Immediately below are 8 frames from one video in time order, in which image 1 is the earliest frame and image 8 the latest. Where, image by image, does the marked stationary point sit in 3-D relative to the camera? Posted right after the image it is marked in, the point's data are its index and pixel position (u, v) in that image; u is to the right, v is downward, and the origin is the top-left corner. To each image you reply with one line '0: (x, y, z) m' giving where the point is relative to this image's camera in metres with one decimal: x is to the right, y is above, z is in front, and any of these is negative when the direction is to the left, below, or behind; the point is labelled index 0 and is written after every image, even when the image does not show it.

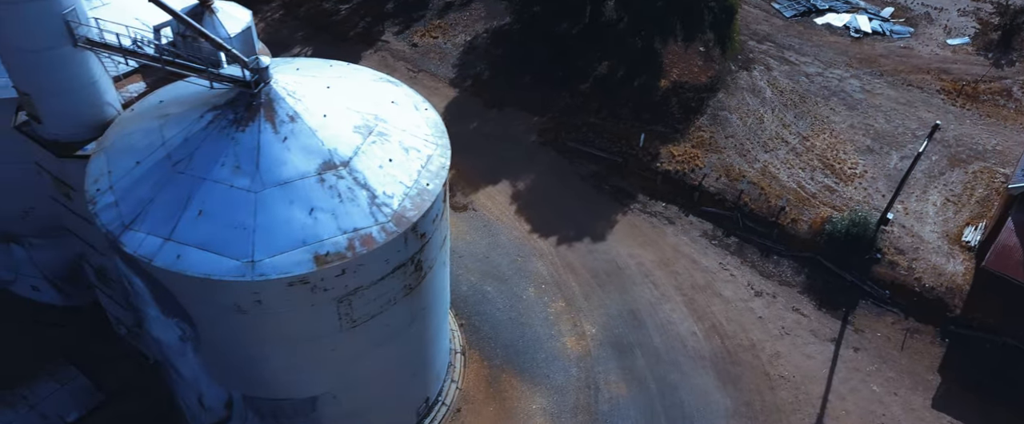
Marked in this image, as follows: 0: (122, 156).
0: (-9.9, +1.5, +19.4) m
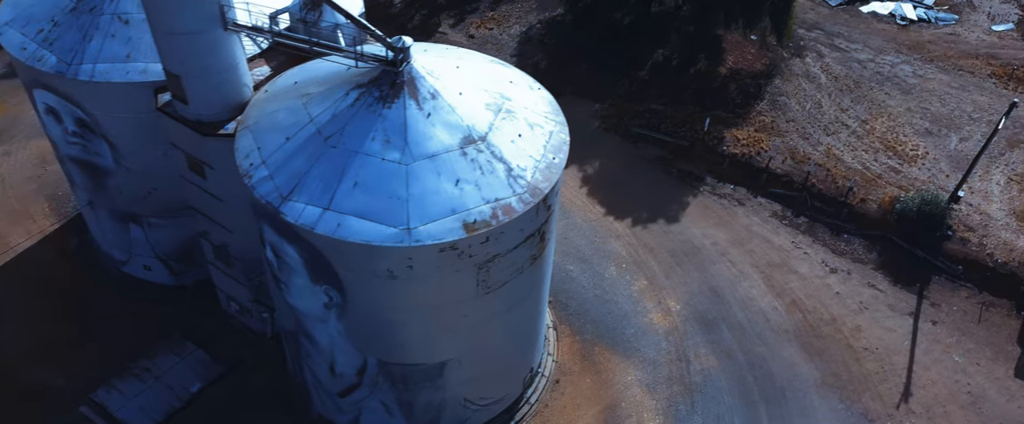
0: (-6.5, +2.2, +20.5) m
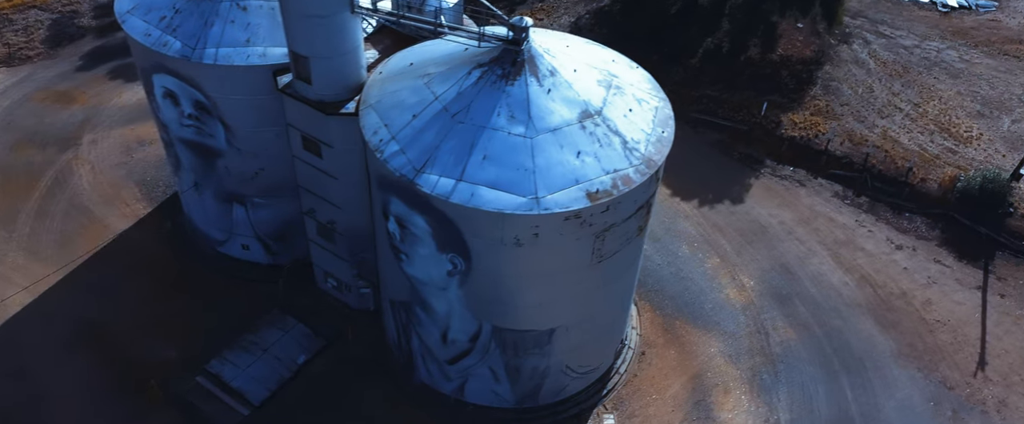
0: (-3.3, +2.9, +21.6) m
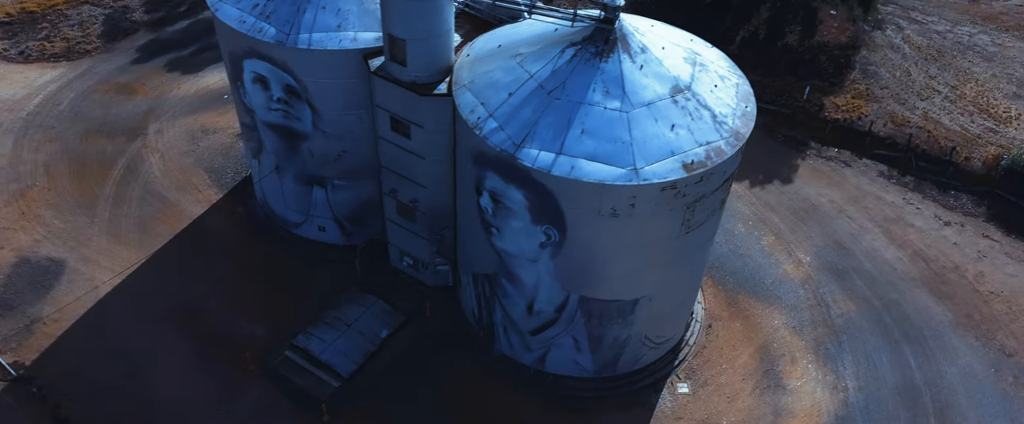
0: (-0.6, +3.7, +22.6) m
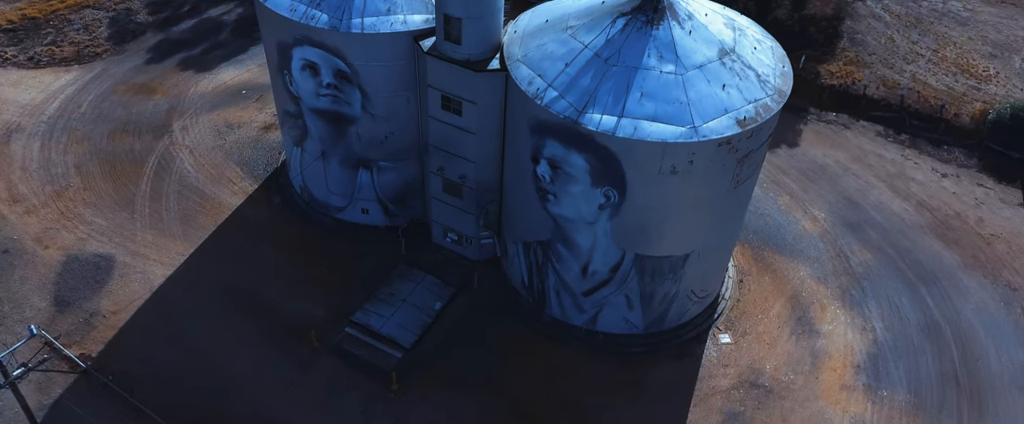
0: (+1.1, +4.8, +23.9) m
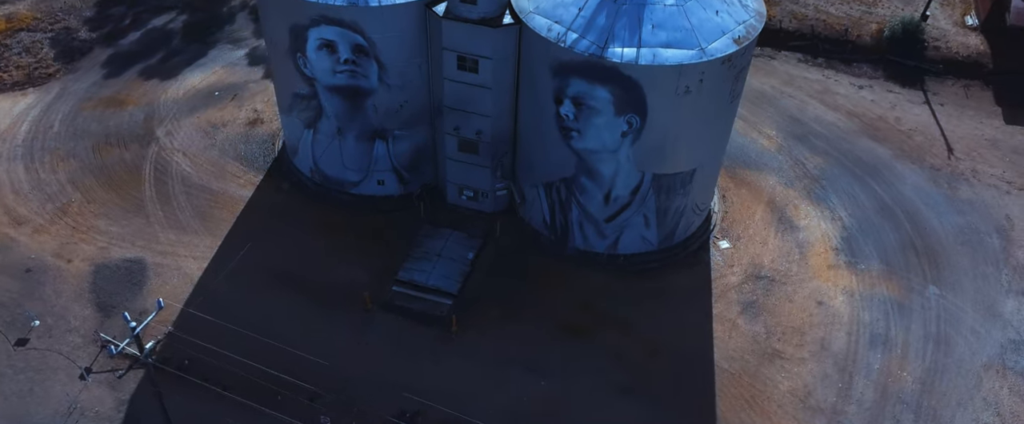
0: (+1.7, +7.2, +26.7) m
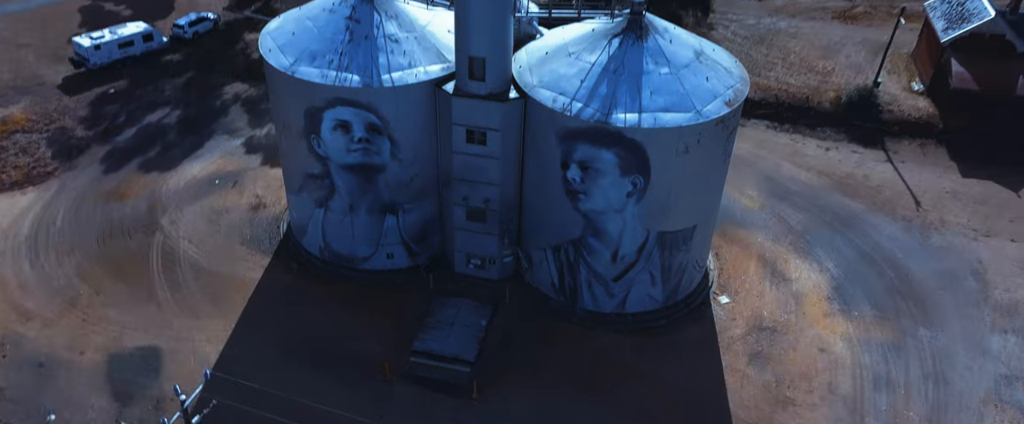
0: (+2.0, +4.9, +28.7) m
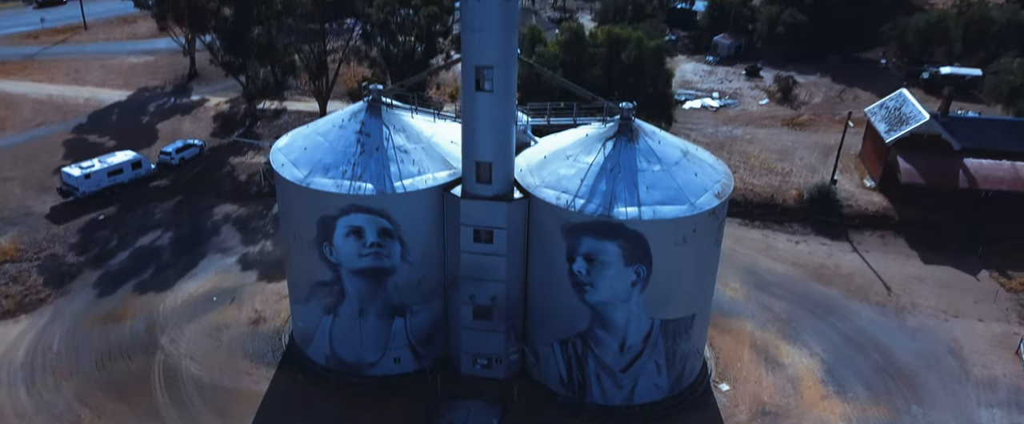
0: (+2.2, +1.2, +30.7) m
